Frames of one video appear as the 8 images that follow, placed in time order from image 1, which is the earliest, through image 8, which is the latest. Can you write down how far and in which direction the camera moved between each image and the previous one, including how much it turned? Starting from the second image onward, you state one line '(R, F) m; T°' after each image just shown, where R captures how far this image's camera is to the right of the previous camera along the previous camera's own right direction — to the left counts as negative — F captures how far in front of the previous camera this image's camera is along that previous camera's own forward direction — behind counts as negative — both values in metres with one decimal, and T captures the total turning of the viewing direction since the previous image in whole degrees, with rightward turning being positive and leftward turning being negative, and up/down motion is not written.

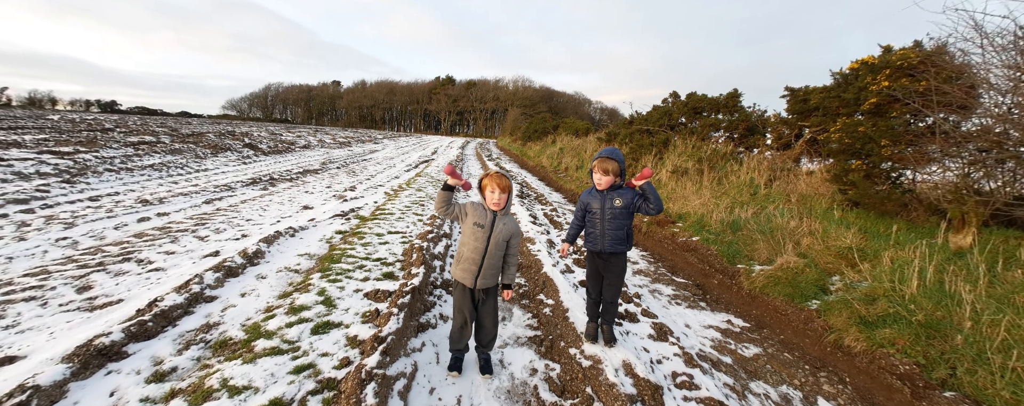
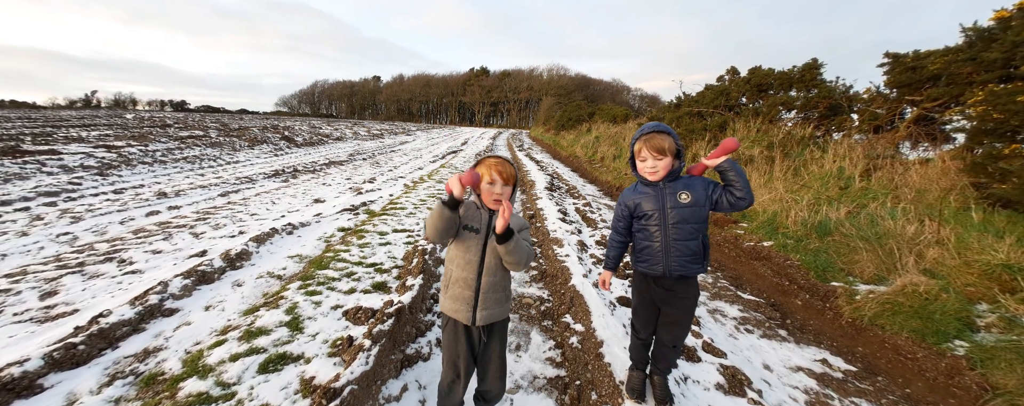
(+0.2, +0.9) m; -6°
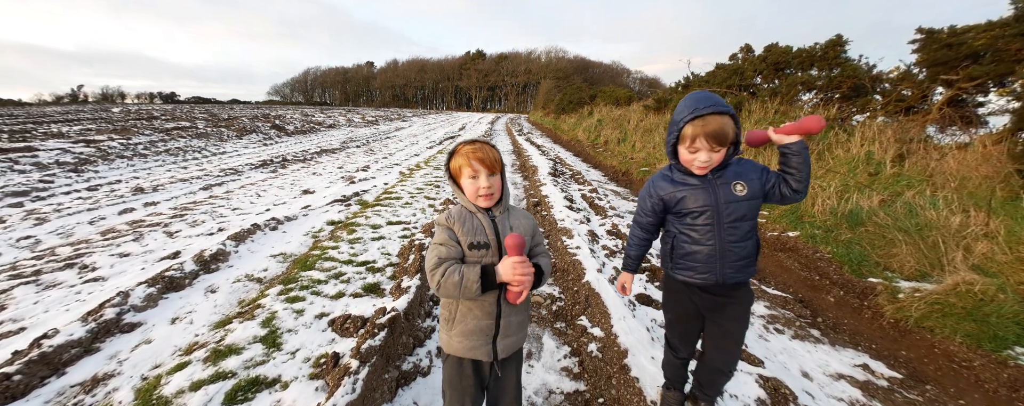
(-0.1, +0.4) m; 0°
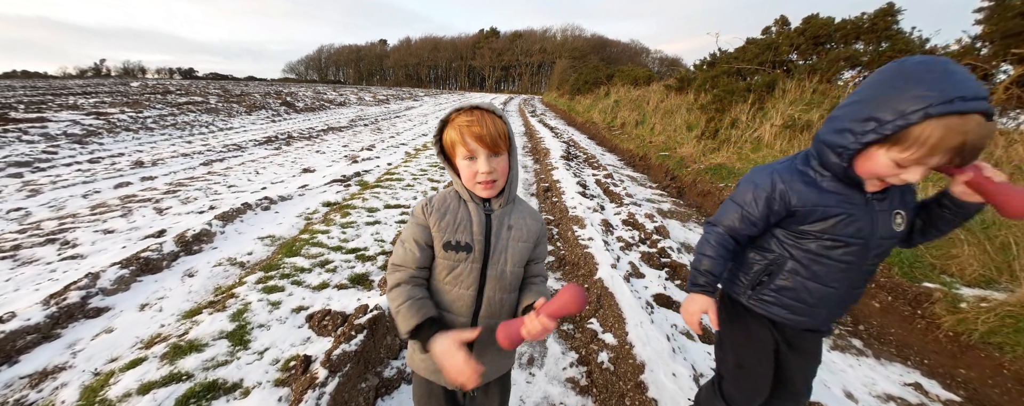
(+0.1, +0.4) m; -2°
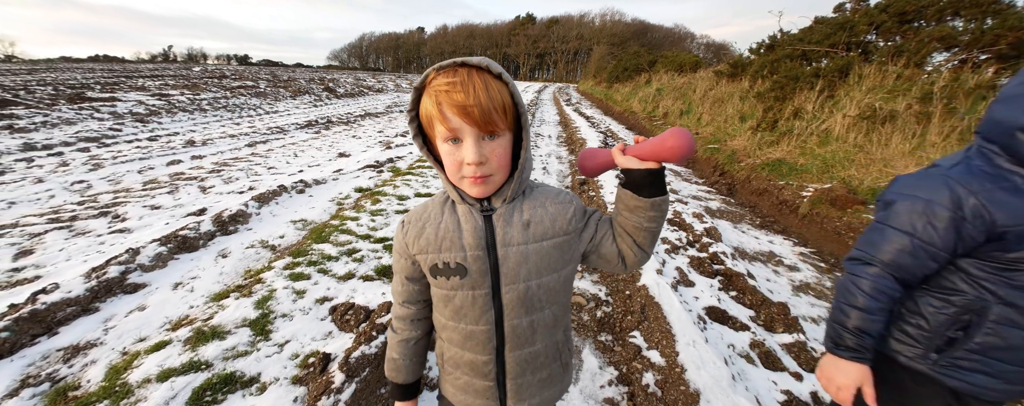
(-0.1, +0.2) m; -5°
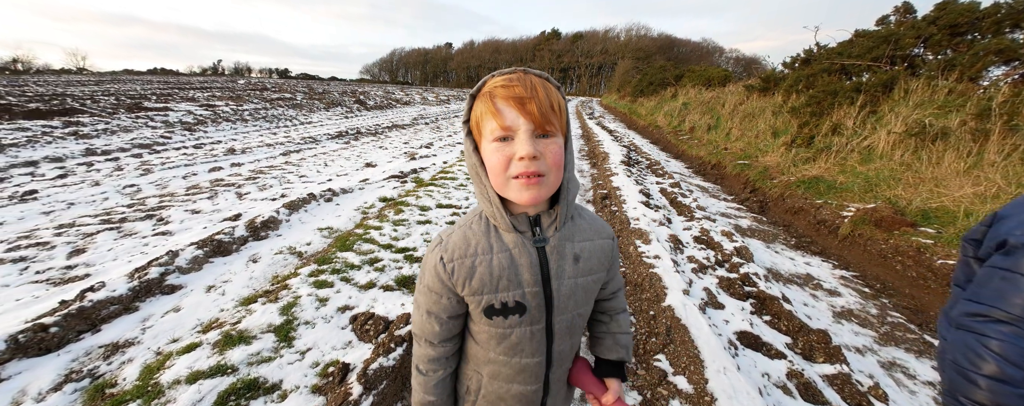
(0.0, 0.0) m; -4°
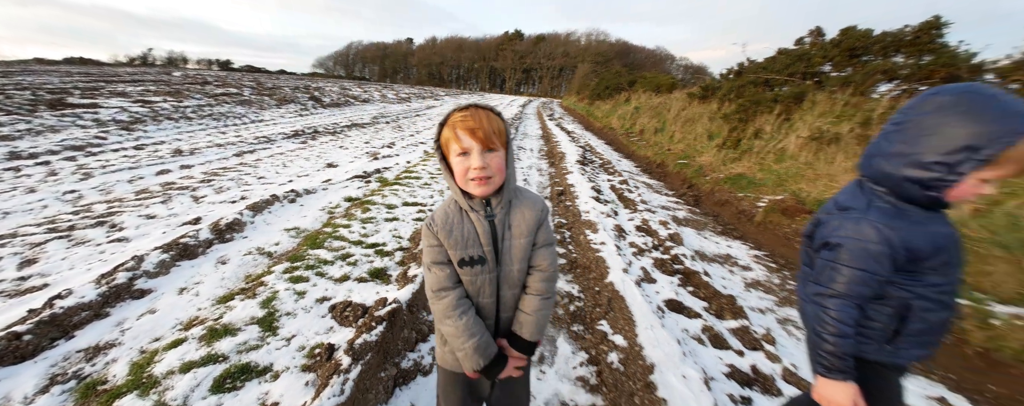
(0.0, -0.3) m; +6°
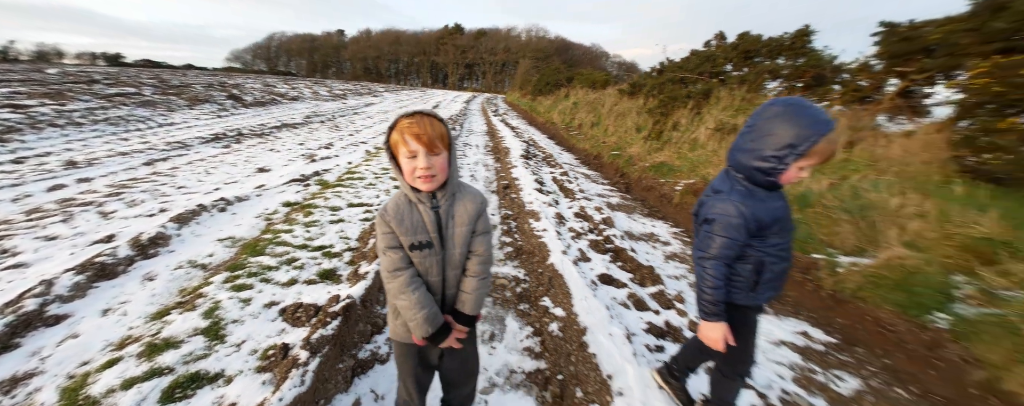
(0.0, -0.2) m; +9°
